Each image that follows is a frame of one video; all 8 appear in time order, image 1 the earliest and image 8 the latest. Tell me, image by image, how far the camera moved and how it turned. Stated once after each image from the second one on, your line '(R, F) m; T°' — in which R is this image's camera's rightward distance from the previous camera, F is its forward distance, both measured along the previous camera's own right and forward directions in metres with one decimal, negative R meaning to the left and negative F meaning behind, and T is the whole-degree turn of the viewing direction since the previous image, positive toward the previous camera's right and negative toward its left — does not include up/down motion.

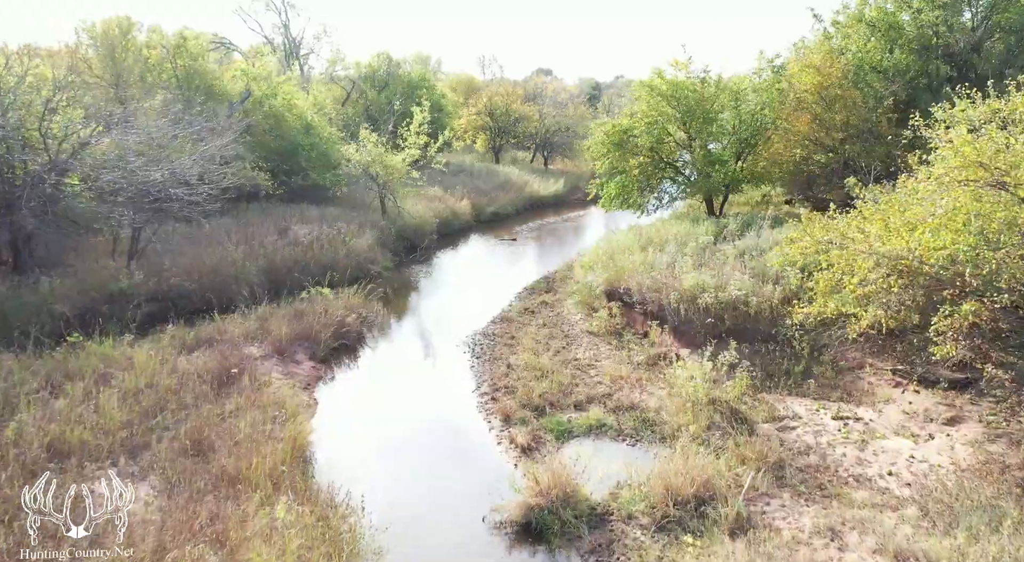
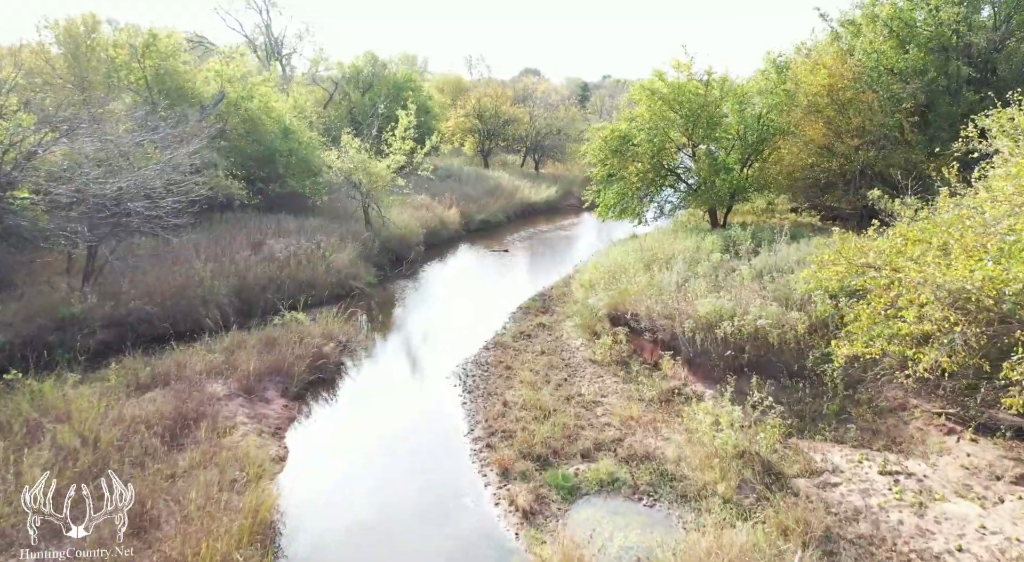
(-0.1, +1.3) m; +1°
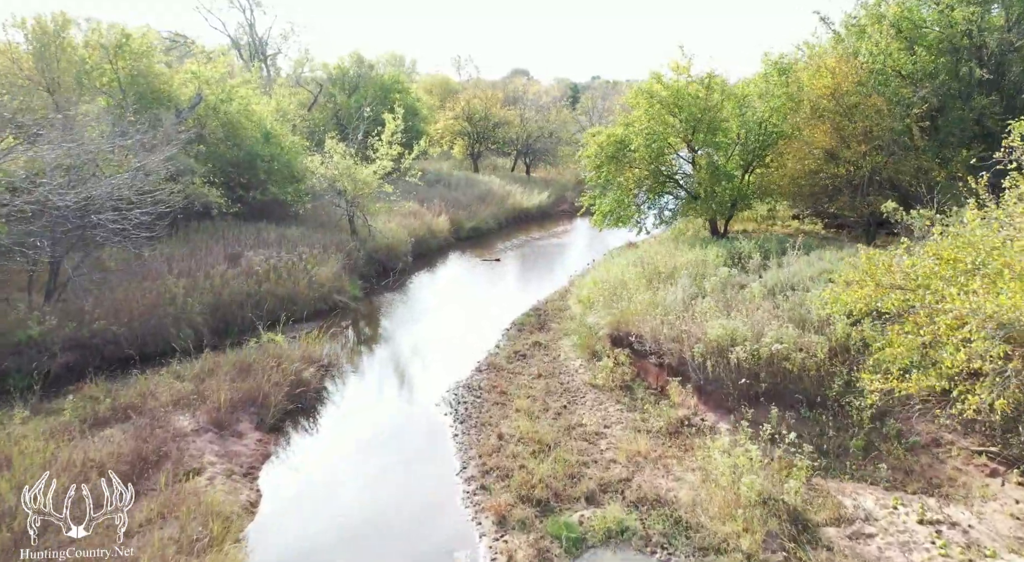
(-0.1, +0.9) m; +1°
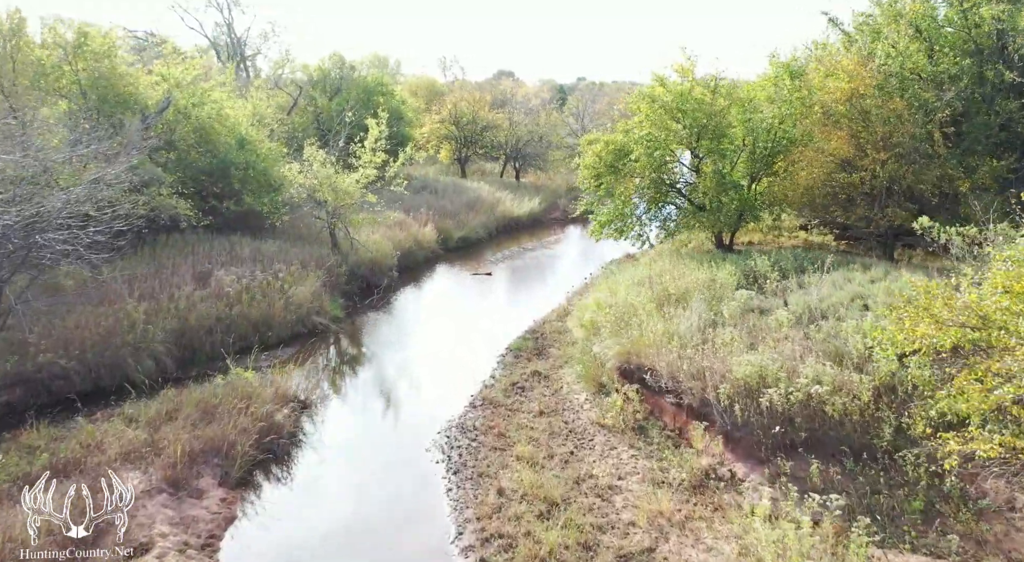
(-0.2, +1.3) m; +1°
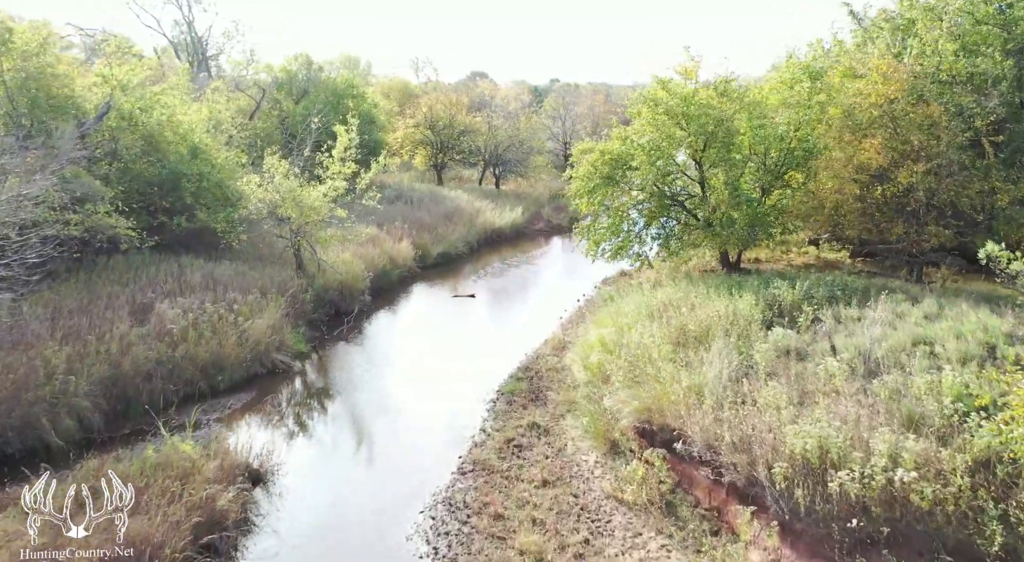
(-0.3, +1.9) m; +2°
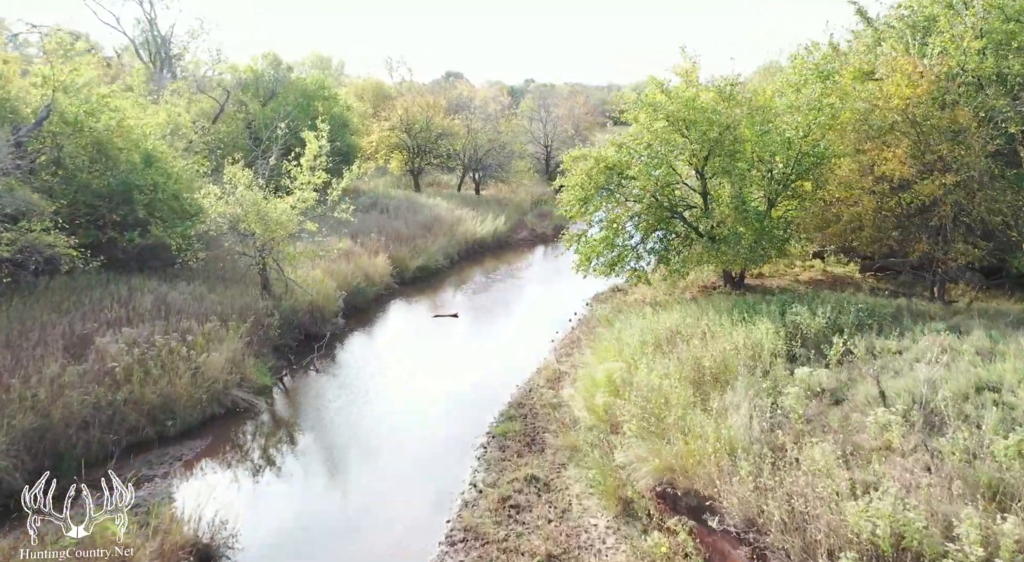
(-0.2, +1.4) m; +2°
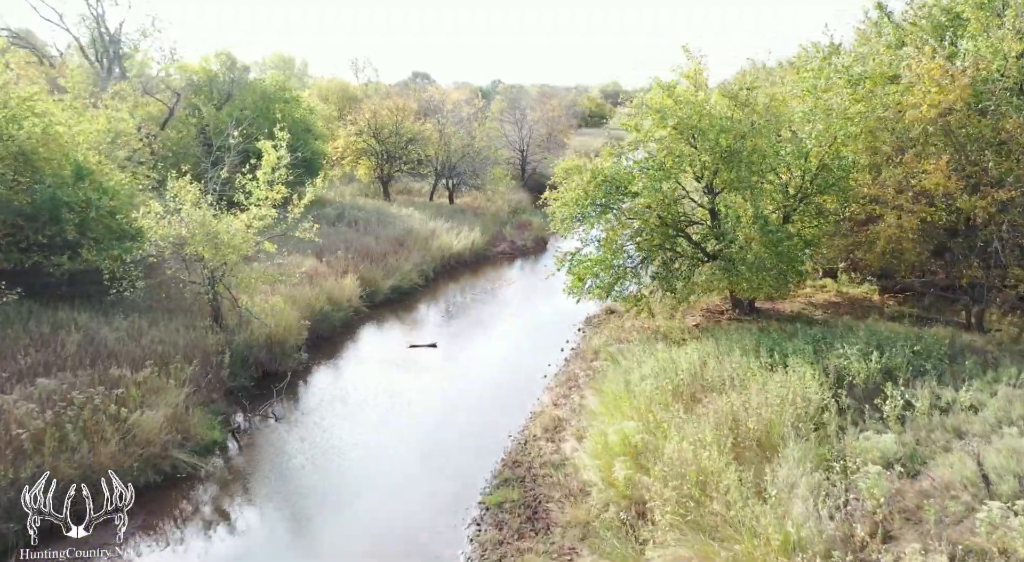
(-0.3, +1.8) m; +2°
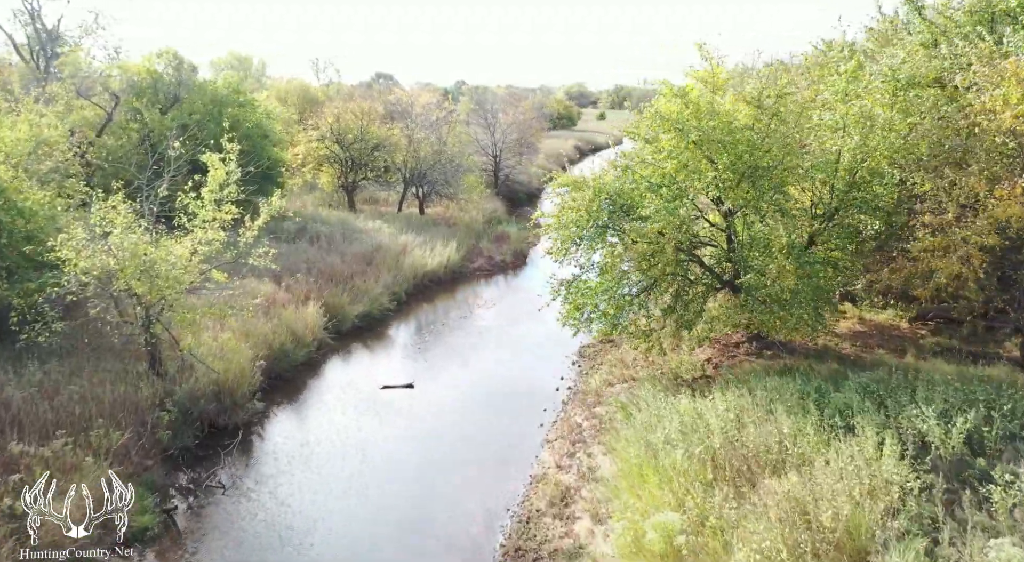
(-0.4, +1.9) m; +3°
